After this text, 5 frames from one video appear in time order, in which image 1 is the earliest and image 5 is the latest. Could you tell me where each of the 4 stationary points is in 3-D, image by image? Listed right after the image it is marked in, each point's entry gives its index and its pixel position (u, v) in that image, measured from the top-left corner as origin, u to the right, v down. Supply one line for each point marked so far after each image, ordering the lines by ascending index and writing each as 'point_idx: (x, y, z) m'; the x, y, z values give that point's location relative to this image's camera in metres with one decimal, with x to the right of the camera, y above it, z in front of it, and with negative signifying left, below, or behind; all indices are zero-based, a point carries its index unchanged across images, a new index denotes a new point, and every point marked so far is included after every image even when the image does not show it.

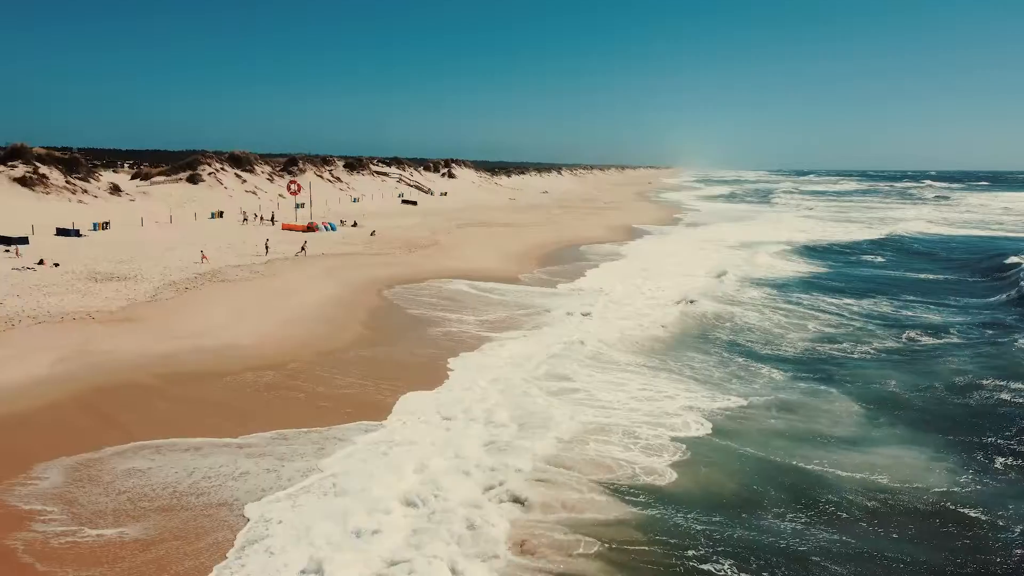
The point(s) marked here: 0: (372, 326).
0: (-3.4, -0.9, +14.0) m
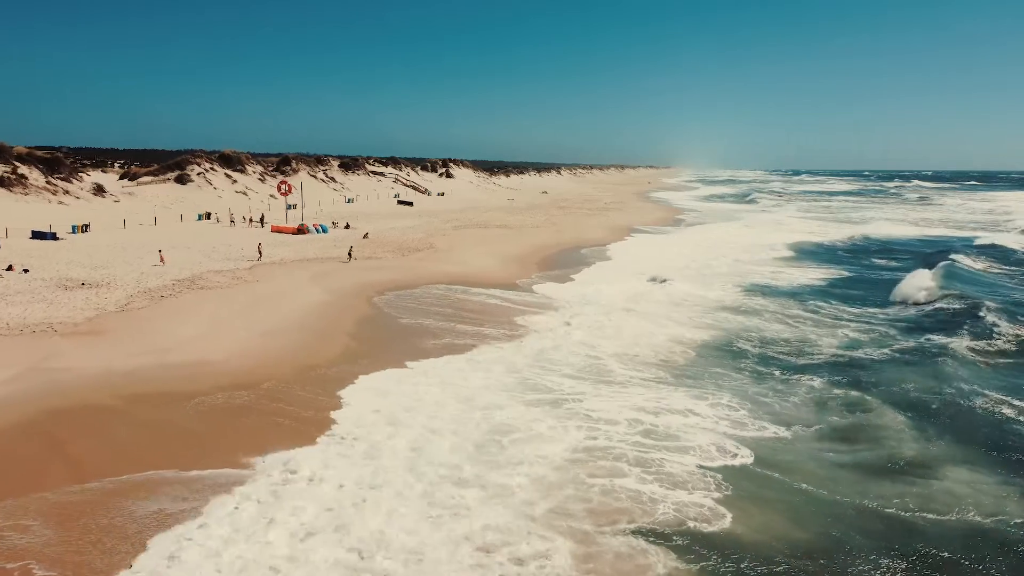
0: (-3.5, -1.1, +13.1) m
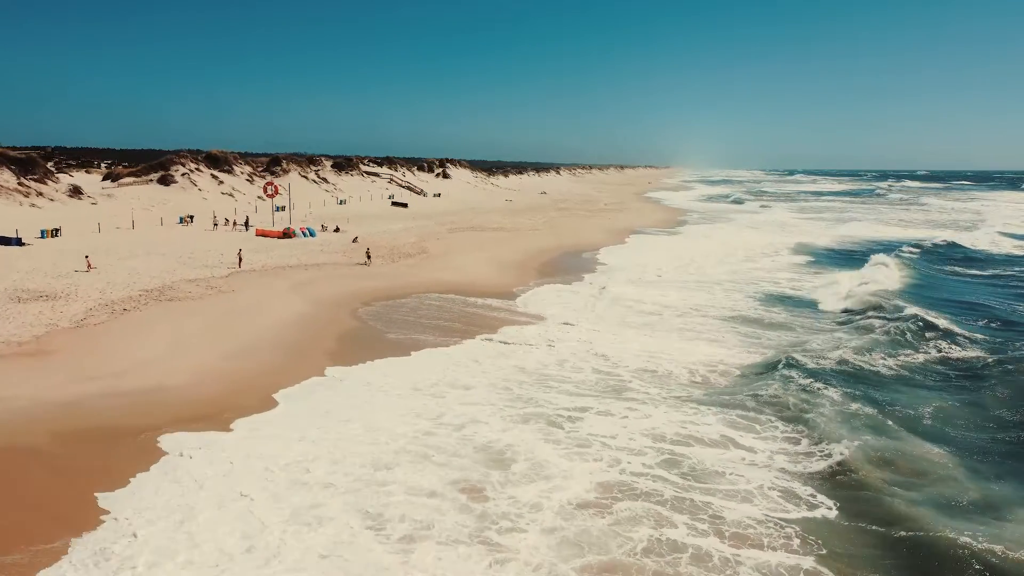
0: (-3.5, -1.4, +11.9) m
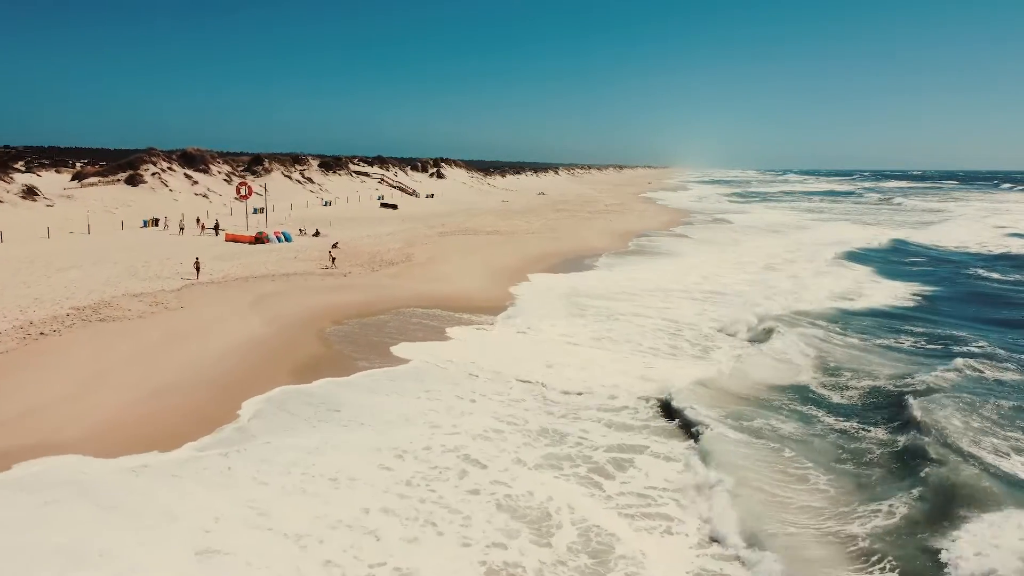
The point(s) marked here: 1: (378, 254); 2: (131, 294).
0: (-3.7, -1.8, +10.0) m
1: (-4.9, +1.2, +19.6) m
2: (-9.2, -0.1, +13.2) m
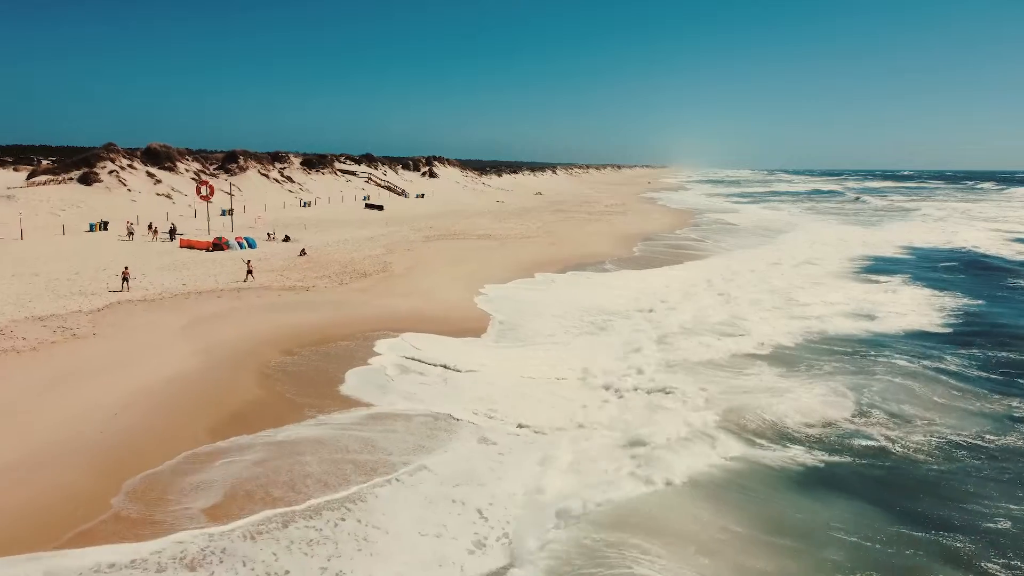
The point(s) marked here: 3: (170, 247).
0: (-3.9, -2.2, +7.6) m
1: (-5.2, +0.8, +17.2) m
2: (-9.4, -0.6, +10.8) m
3: (-11.2, +1.3, +17.7) m
